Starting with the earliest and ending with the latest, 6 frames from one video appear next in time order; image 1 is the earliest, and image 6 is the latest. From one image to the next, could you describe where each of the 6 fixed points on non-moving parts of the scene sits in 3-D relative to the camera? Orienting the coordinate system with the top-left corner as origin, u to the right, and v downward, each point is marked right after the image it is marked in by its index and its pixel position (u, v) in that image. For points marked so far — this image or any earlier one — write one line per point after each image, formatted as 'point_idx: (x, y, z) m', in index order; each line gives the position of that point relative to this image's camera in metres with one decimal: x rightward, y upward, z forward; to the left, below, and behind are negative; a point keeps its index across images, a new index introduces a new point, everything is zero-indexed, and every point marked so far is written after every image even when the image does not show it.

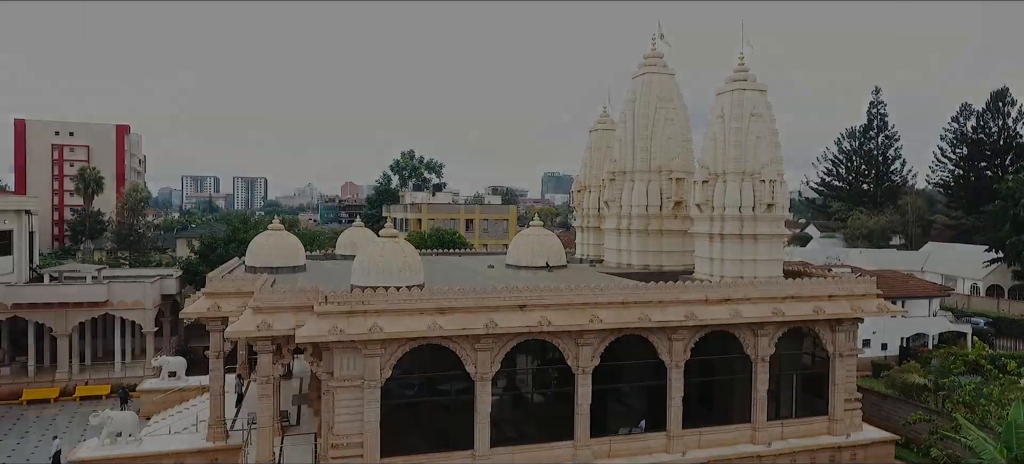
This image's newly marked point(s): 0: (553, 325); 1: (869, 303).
0: (+0.9, -2.1, +15.3) m
1: (+9.9, -2.0, +18.6) m
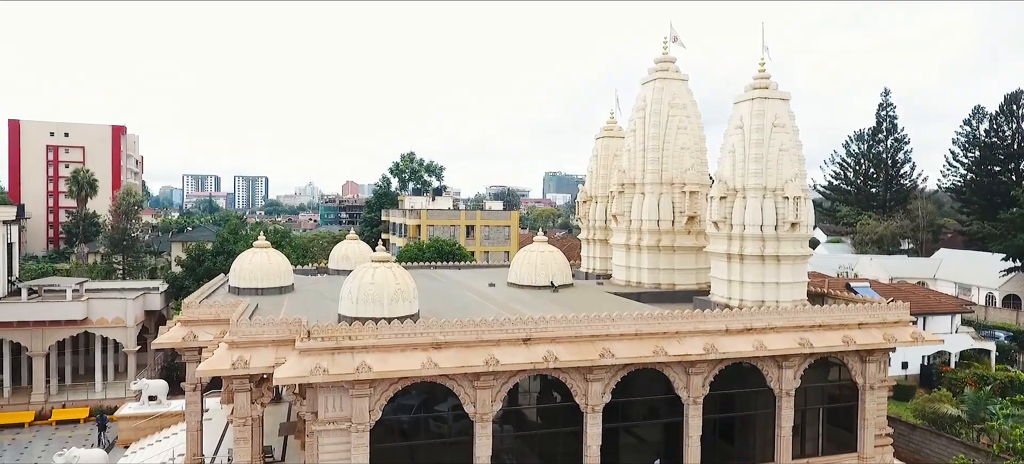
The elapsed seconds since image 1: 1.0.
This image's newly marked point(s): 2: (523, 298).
0: (+1.0, -2.7, +13.9) m
1: (+10.0, -2.5, +17.2) m
2: (+0.2, -1.9, +19.9) m
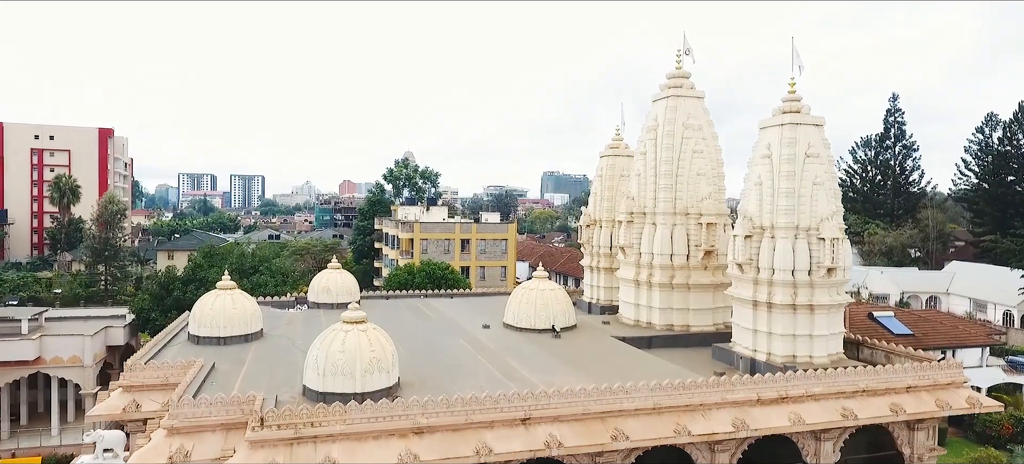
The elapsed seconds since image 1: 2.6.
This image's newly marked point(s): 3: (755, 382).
0: (+0.9, -3.7, +11.7) m
1: (+9.9, -3.6, +15.0) m
2: (+0.2, -3.0, +17.7) m
3: (+4.9, -3.0, +13.6) m
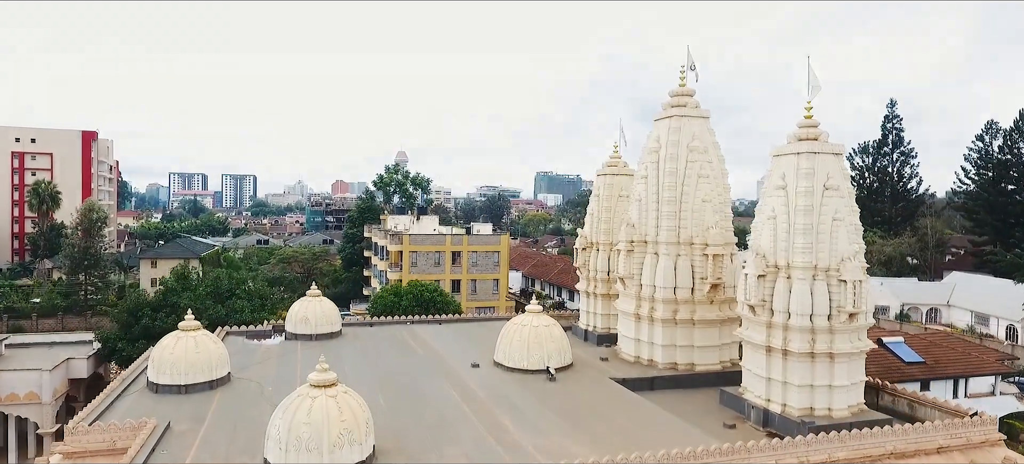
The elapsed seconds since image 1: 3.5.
0: (+0.8, -4.6, +10.2) m
1: (+9.7, -4.5, +13.6) m
2: (-0.1, -3.9, +16.2) m
3: (+4.7, -3.9, +12.2) m
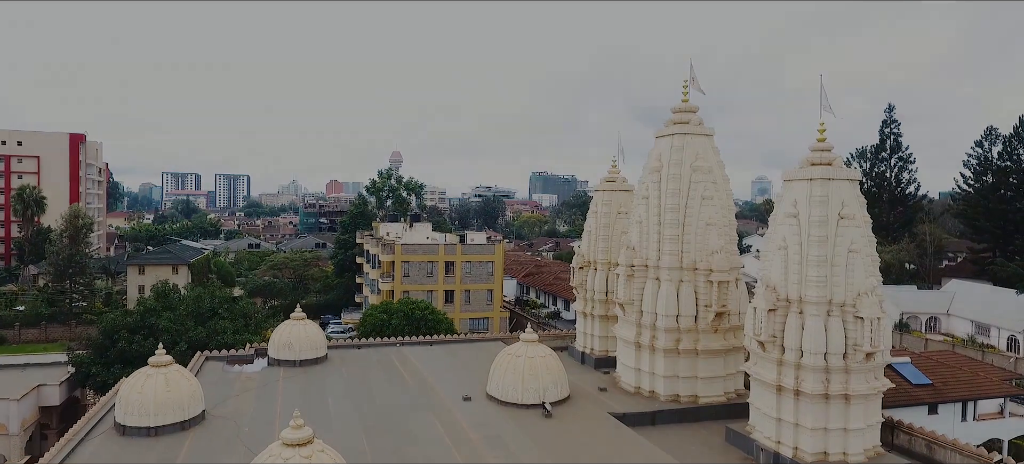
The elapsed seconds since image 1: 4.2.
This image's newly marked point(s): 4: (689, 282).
0: (+0.7, -5.3, +9.2) m
1: (+9.6, -5.2, +12.7) m
2: (-0.2, -4.5, +15.3) m
3: (+4.6, -4.6, +11.2) m
4: (+4.7, -1.3, +17.9) m
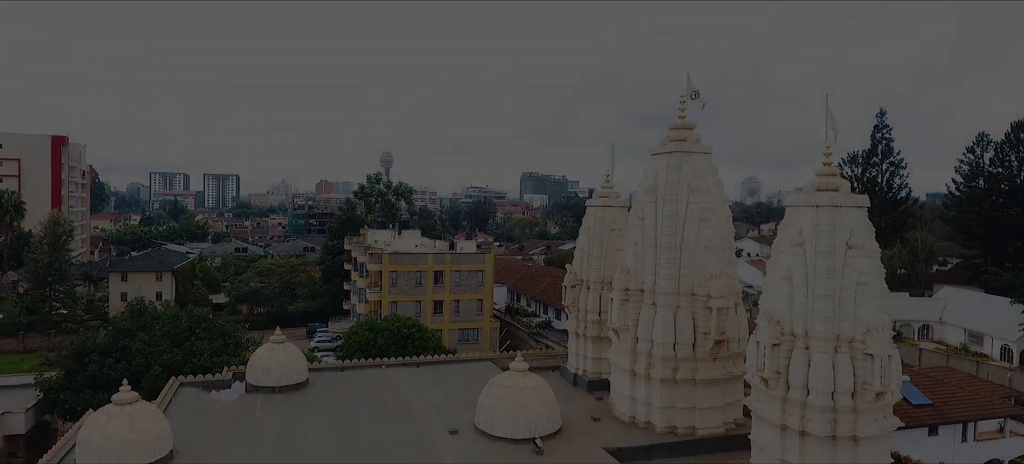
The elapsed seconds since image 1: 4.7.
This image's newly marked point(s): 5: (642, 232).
0: (+0.5, -5.9, +8.4) m
1: (+9.4, -5.8, +12.0) m
2: (-0.4, -5.1, +14.4) m
3: (+4.4, -5.2, +10.4) m
4: (+4.5, -1.9, +17.1) m
5: (+3.5, 0.0, +17.9) m
